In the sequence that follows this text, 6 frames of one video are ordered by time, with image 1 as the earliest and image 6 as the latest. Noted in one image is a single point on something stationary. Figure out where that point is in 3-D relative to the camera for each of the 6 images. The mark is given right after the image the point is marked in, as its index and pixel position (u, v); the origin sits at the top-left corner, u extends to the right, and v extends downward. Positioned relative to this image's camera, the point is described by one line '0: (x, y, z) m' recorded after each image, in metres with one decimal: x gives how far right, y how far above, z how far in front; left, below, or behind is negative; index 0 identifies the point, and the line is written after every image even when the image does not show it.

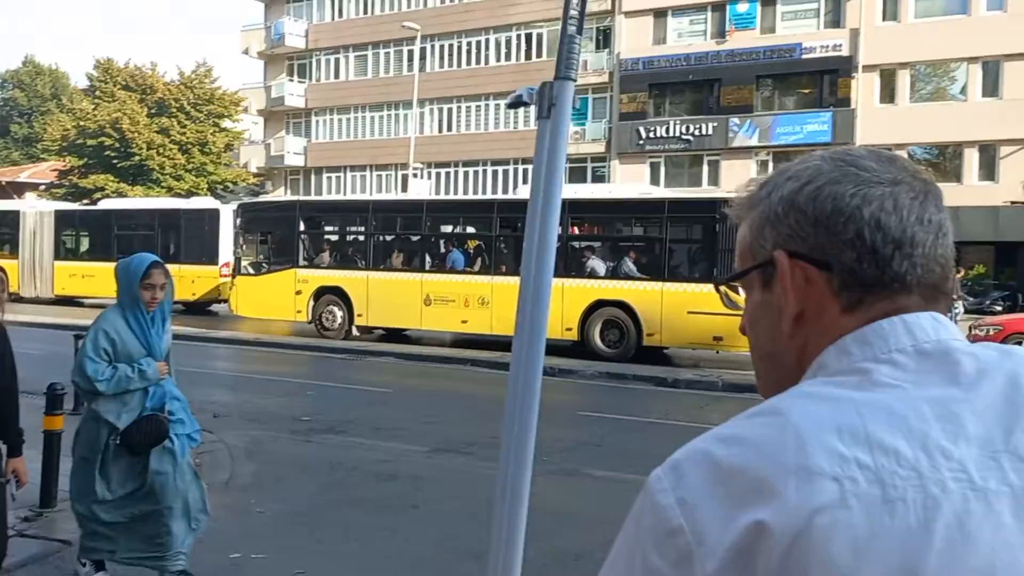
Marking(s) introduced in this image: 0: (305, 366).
0: (-4.2, -1.6, +18.0) m
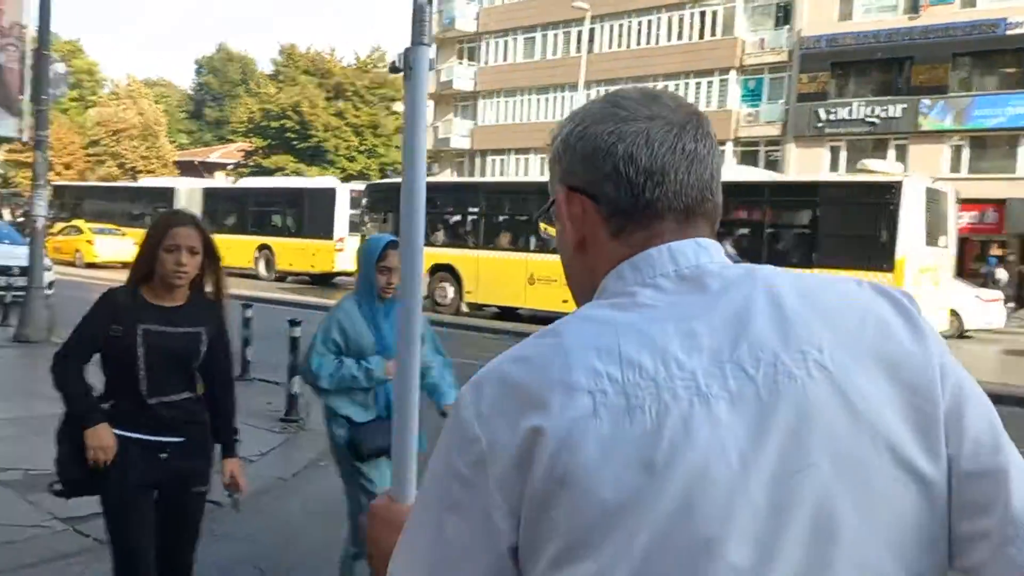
0: (-1.2, -1.2, +18.2) m
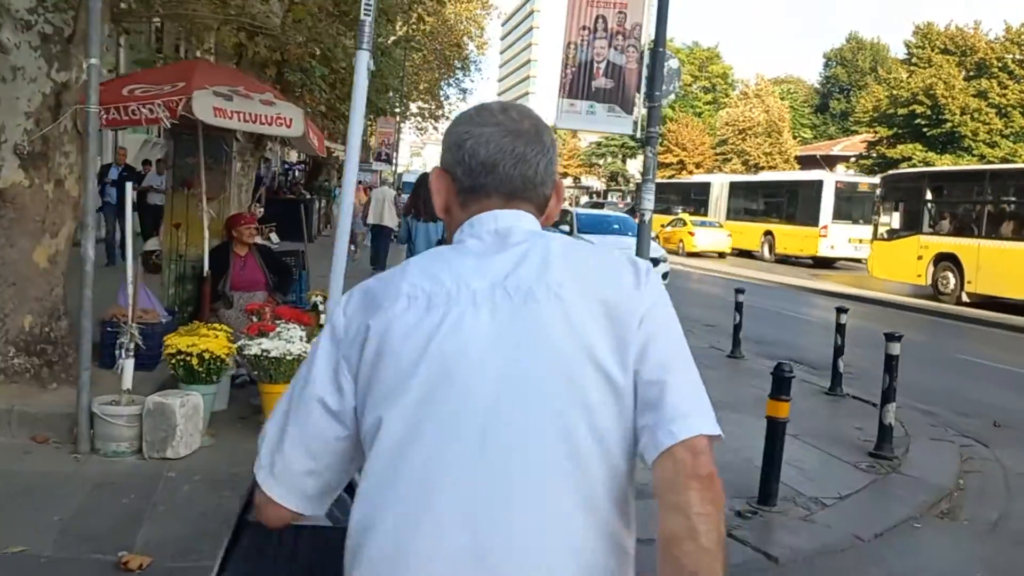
0: (+9.8, -1.4, +14.2) m
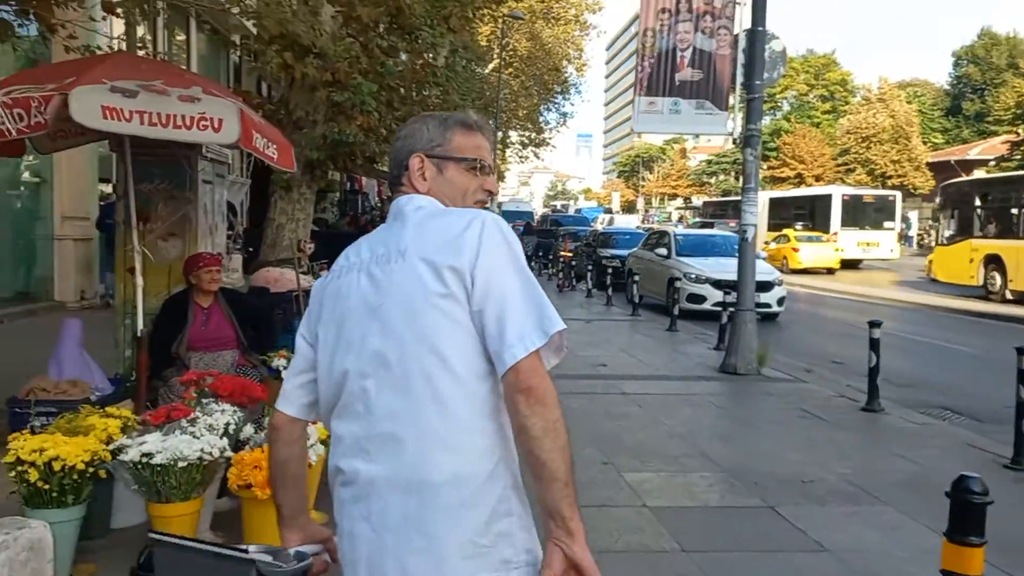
0: (+10.9, -1.6, +10.9) m
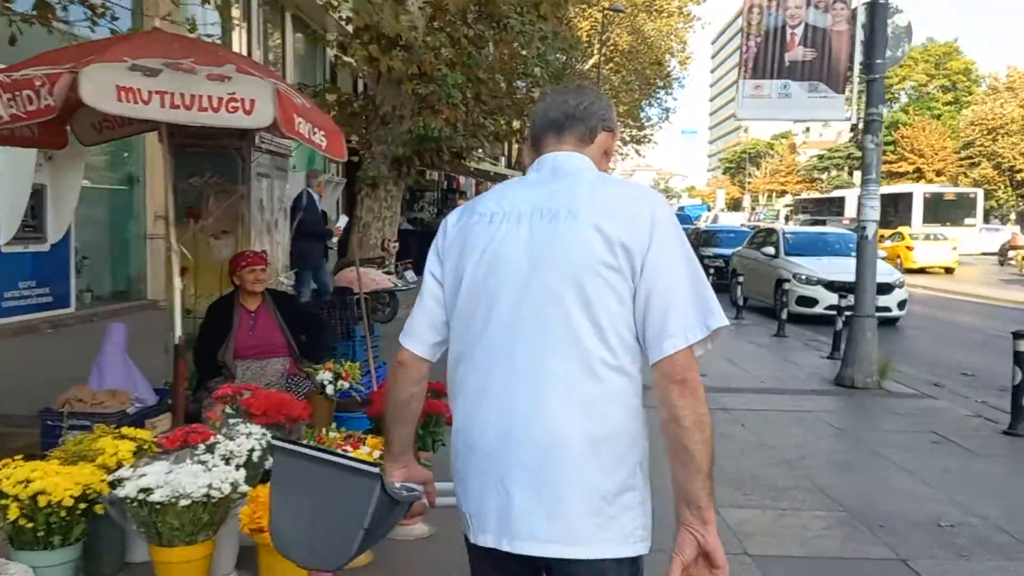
0: (+11.9, -1.6, +8.9) m
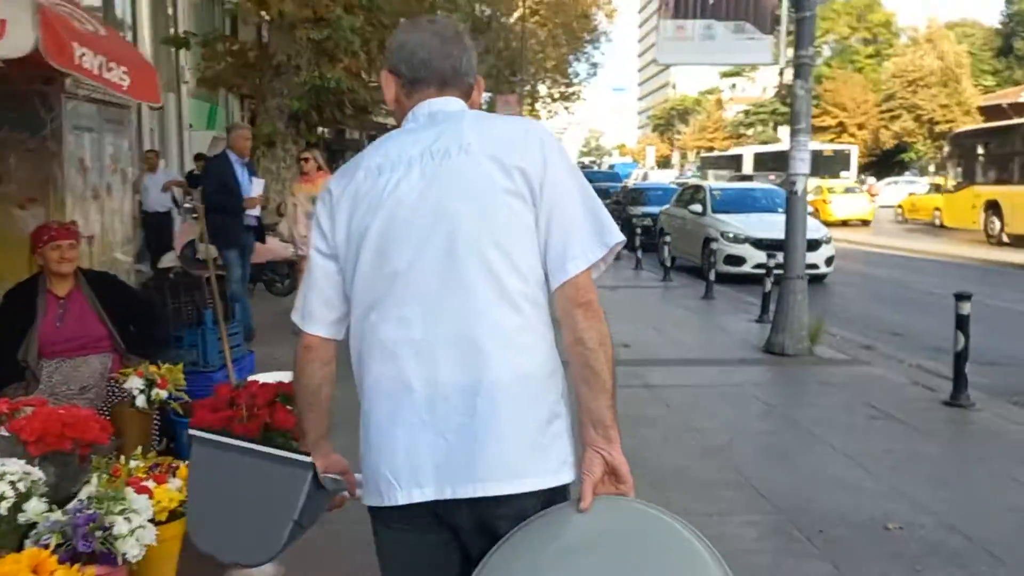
0: (+11.0, -1.1, +9.0) m
